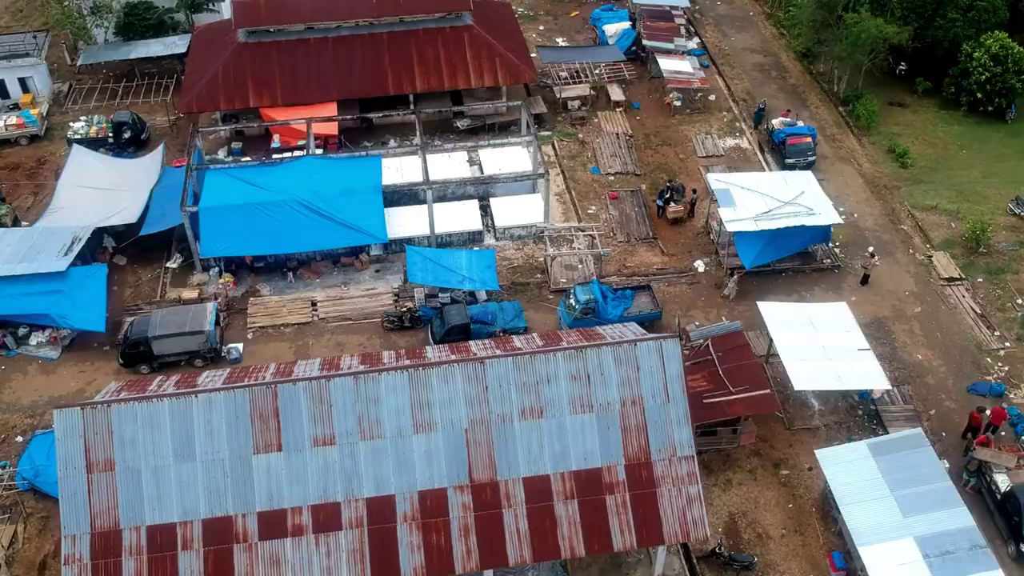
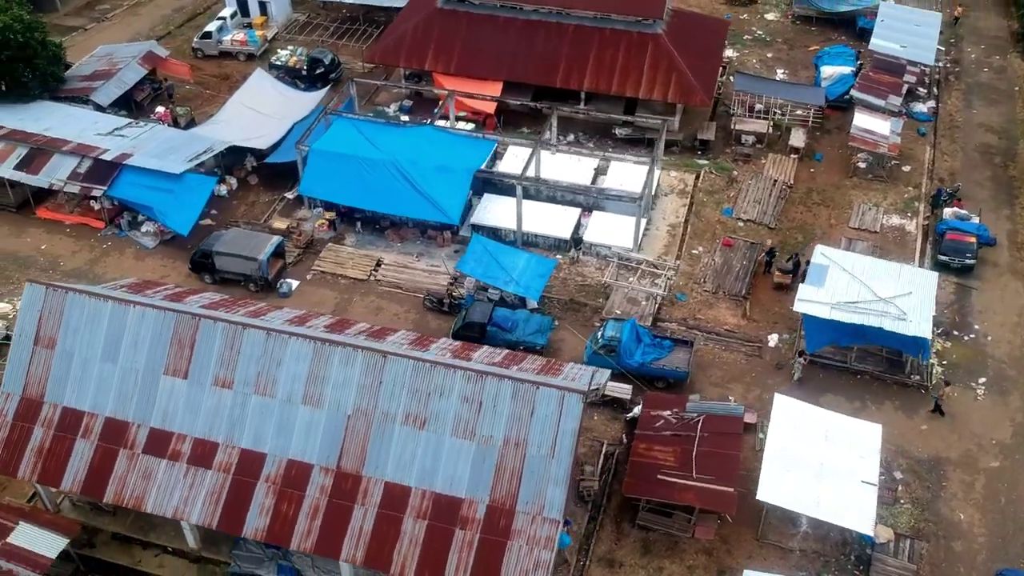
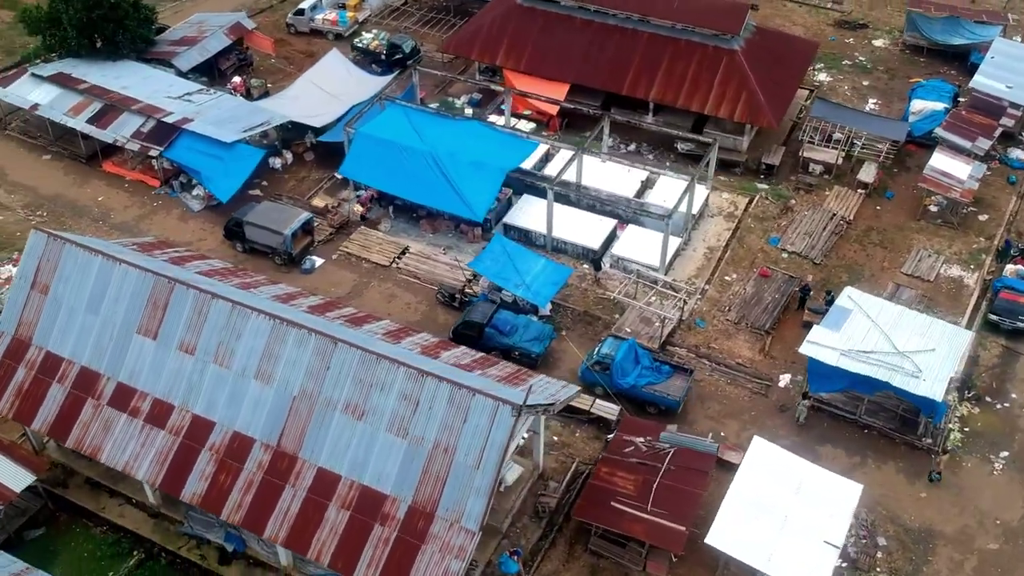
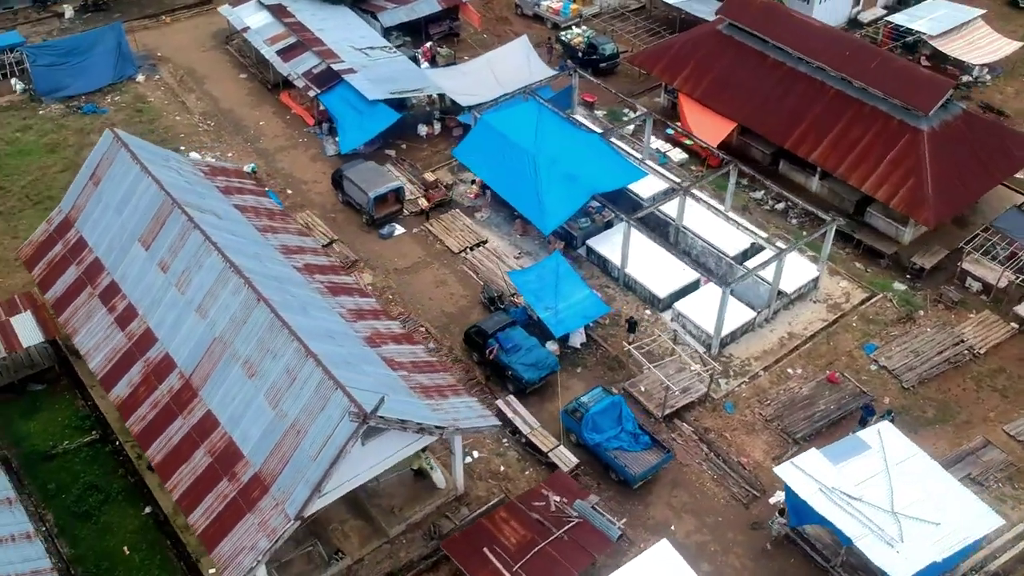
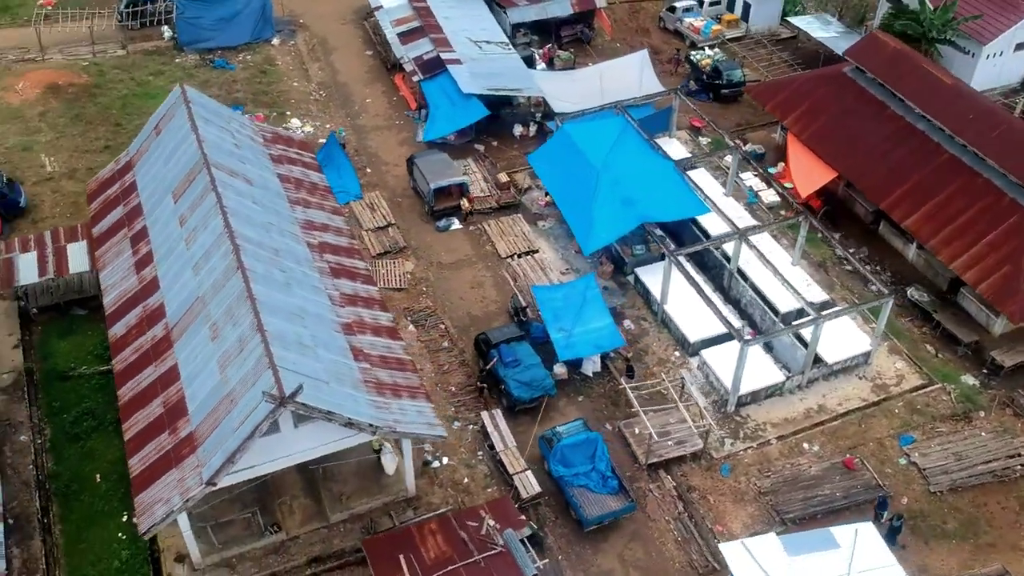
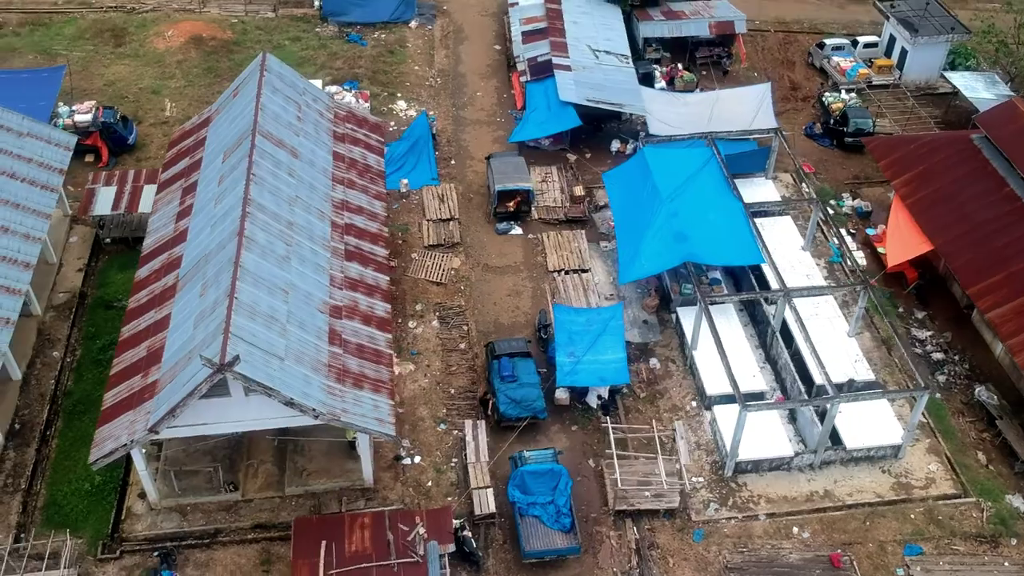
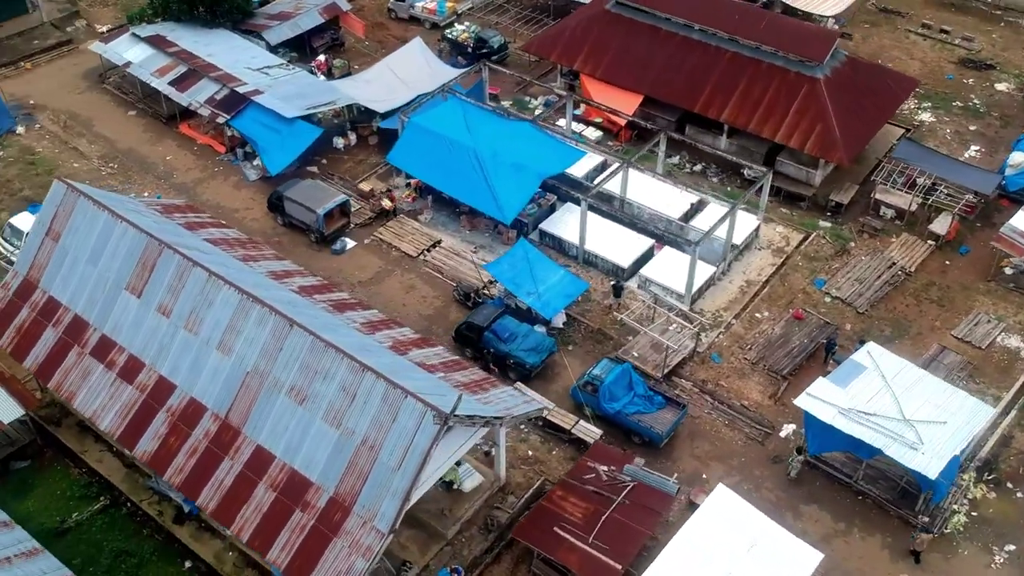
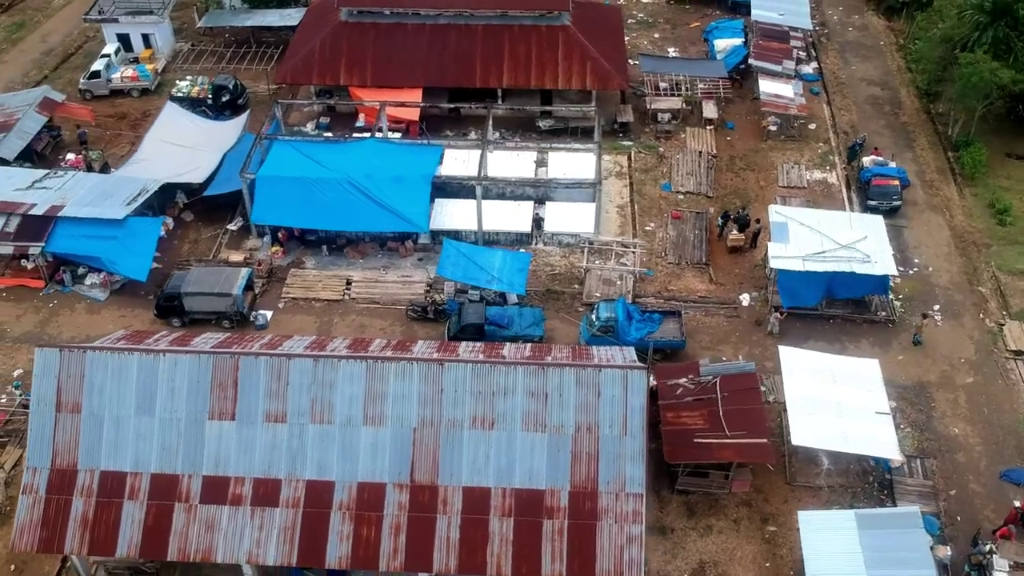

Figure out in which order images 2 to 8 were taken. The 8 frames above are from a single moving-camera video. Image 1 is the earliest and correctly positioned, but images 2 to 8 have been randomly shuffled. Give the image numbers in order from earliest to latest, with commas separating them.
8, 2, 3, 7, 4, 5, 6
